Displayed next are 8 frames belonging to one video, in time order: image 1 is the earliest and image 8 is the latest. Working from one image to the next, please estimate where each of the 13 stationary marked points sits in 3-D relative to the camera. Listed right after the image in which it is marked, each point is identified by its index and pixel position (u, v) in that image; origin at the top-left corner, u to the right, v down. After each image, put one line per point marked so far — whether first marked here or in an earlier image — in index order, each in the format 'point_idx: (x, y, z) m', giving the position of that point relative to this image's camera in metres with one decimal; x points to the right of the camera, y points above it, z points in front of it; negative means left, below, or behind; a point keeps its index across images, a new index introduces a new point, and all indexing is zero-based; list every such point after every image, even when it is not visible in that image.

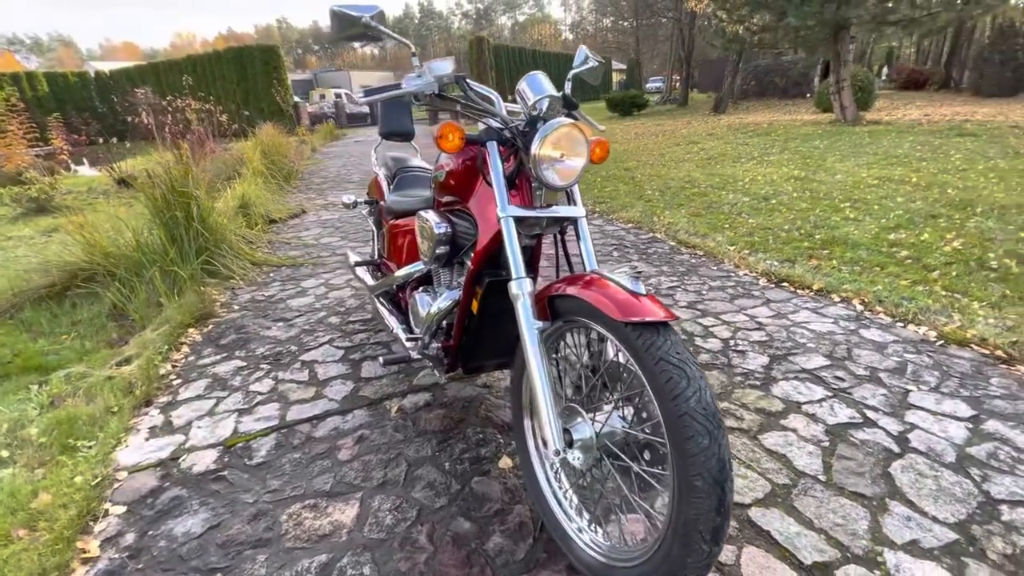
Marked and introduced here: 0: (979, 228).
0: (+4.7, +0.6, +4.9) m
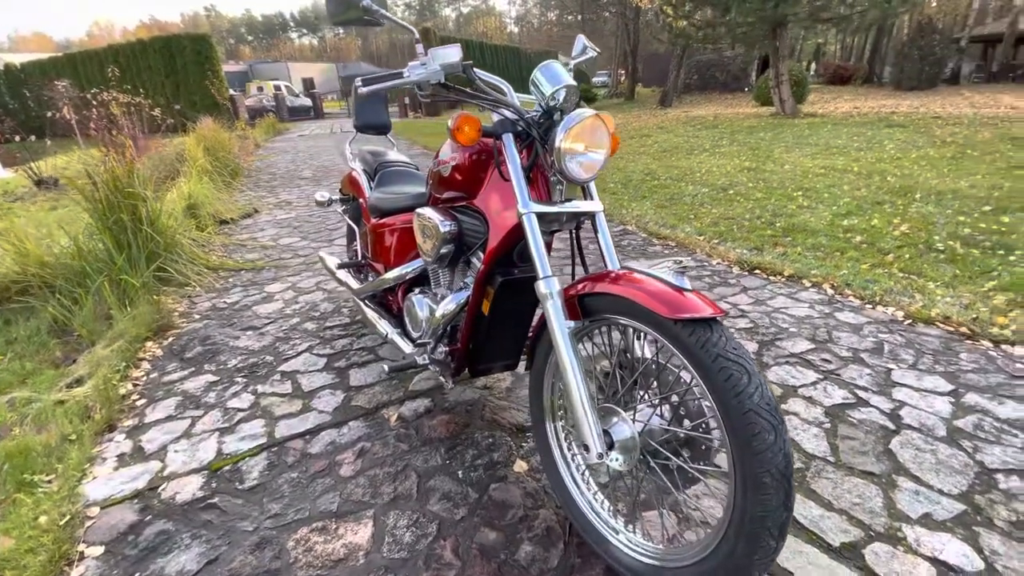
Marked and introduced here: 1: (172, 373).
0: (+4.4, +0.8, +5.3) m
1: (-2.1, -0.5, +3.0) m
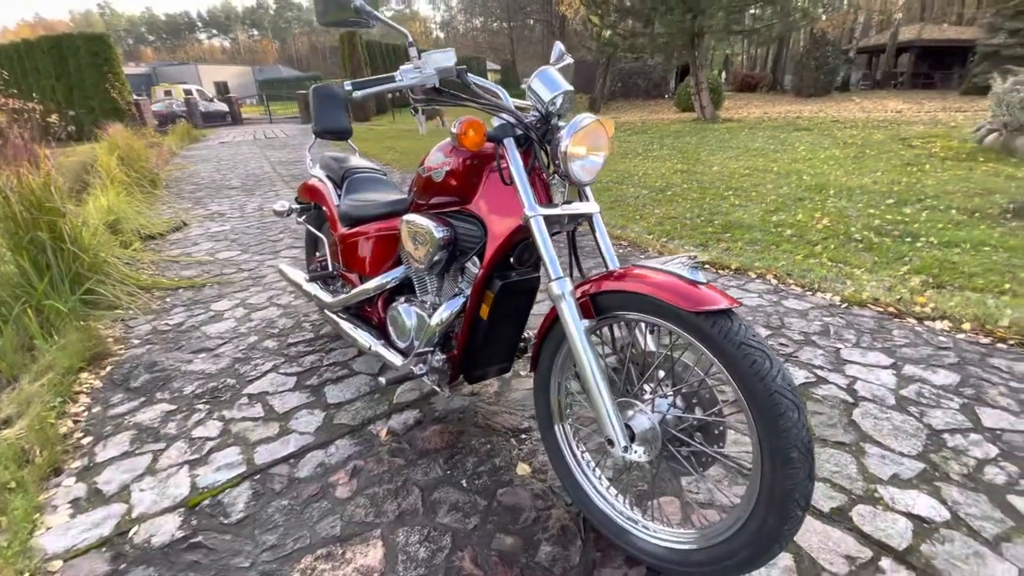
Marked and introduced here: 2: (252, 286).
0: (+3.9, +1.0, +5.8) m
1: (-2.2, -0.7, +2.7) m
2: (-2.3, 0.0, +4.3) m
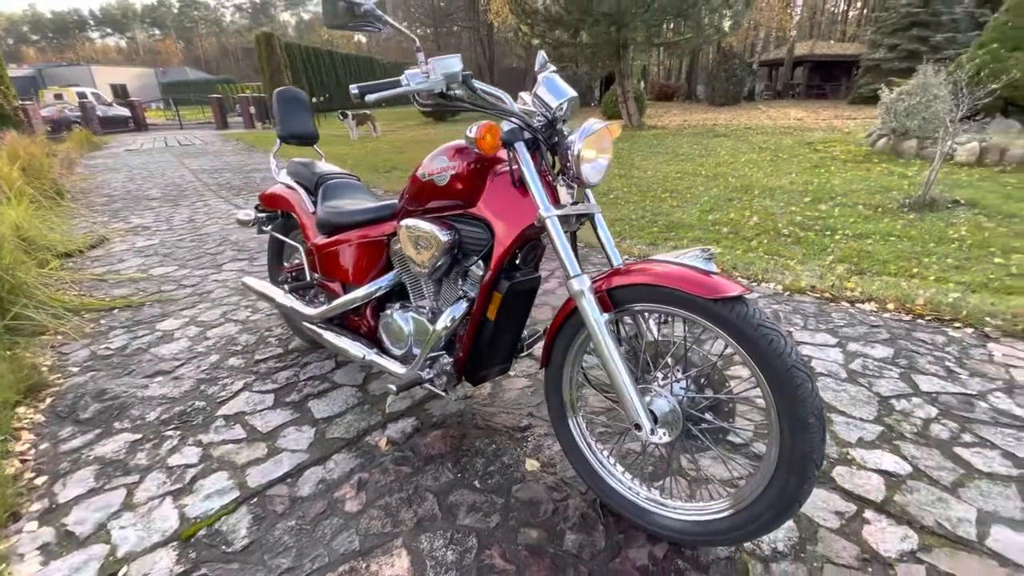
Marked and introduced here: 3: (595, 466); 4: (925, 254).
0: (+3.3, +1.1, +6.4) m
1: (-2.2, -0.8, +2.4) m
2: (-2.6, -0.1, +4.0) m
3: (+0.3, -0.7, +1.9) m
4: (+3.8, +0.3, +4.5) m
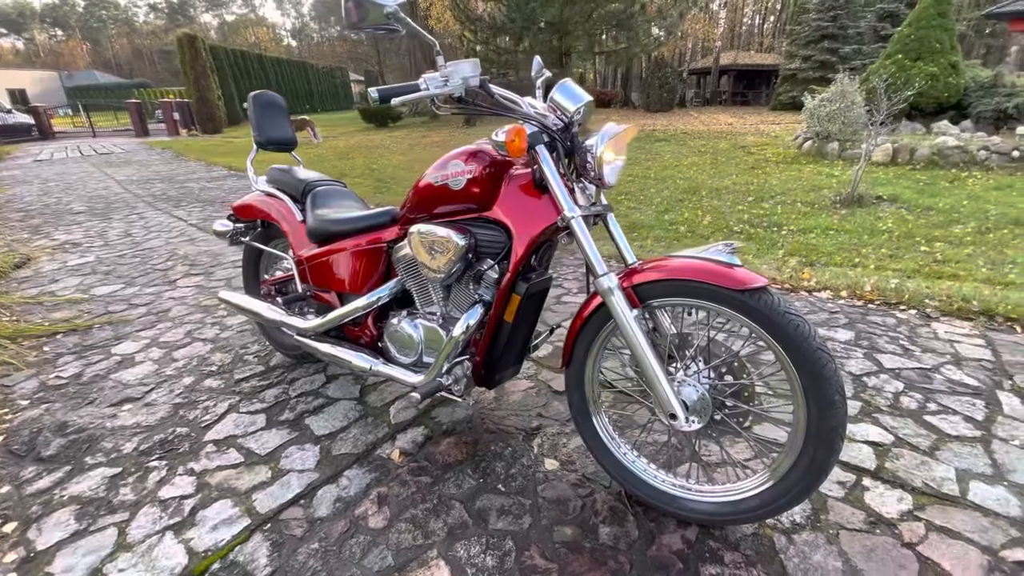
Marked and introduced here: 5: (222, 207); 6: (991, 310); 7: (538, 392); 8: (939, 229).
0: (+2.8, +1.1, +6.8) m
1: (-2.1, -0.9, +2.2) m
2: (-2.7, -0.3, +3.7) m
3: (+0.4, -0.7, +1.9) m
4: (+3.6, +0.4, +5.0) m
5: (-4.1, +1.2, +6.9) m
6: (+3.3, -0.1, +3.3) m
7: (+0.1, -0.6, +2.7) m
8: (+4.6, +0.6, +5.3) m
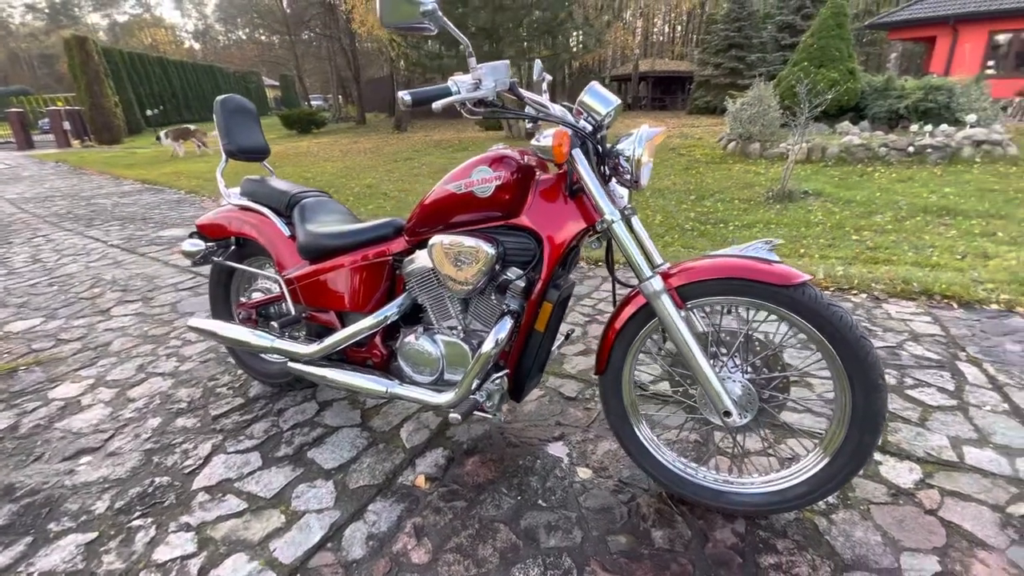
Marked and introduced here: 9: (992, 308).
0: (+2.2, +1.2, +7.1) m
1: (-2.0, -1.0, +1.8) m
2: (-2.8, -0.5, +3.2) m
3: (+0.6, -0.7, +1.9) m
4: (+3.2, +0.6, +5.4) m
5: (-4.7, +0.8, +6.2) m
6: (+3.2, 0.0, +3.7) m
7: (+0.2, -0.6, +2.6) m
8: (+4.2, +0.8, +5.8) m
9: (+3.5, -0.1, +3.5) m
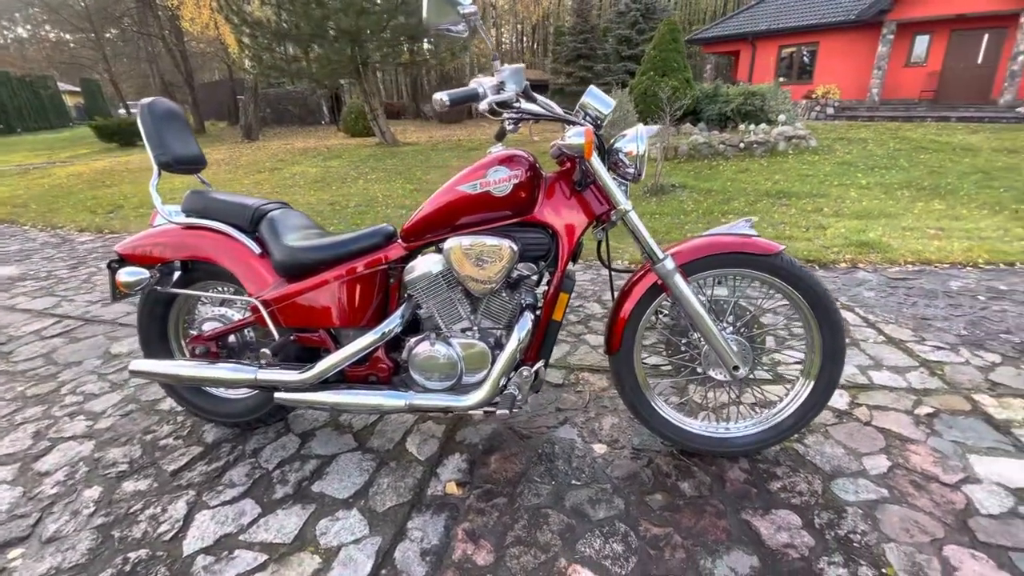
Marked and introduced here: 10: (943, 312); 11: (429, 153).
0: (+0.7, +1.3, +7.5) m
1: (-1.7, -1.2, +1.4) m
2: (-2.9, -0.8, +2.6) m
3: (+0.7, -0.6, +2.2) m
4: (+2.2, +0.8, +6.2) m
5: (-5.6, +0.2, +4.9) m
6: (+2.7, +0.3, +4.6) m
7: (+0.2, -0.6, +2.7) m
8: (+3.0, +1.2, +6.9) m
9: (+3.0, +0.2, +4.4) m
10: (+3.0, -0.2, +3.4) m
11: (-2.1, +3.5, +12.7) m
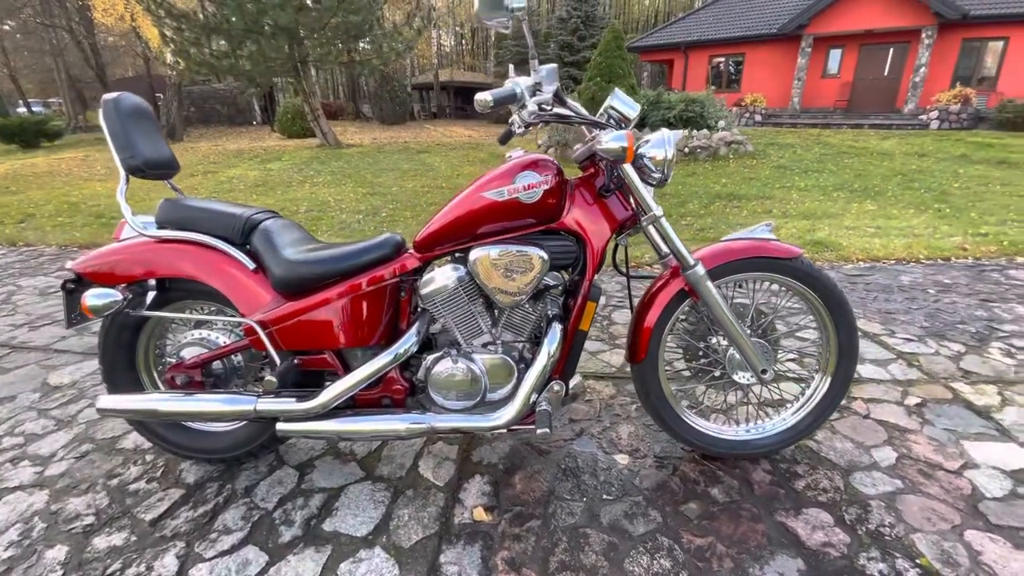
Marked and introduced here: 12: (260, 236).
0: (+0.1, +1.3, +7.5) m
1: (-1.5, -1.3, +1.1) m
2: (-2.8, -0.9, +2.1) m
3: (+0.8, -0.6, +2.2) m
4: (+1.8, +0.8, +6.3) m
5: (-5.8, 0.0, +4.1) m
6: (+2.5, +0.3, +4.8) m
7: (+0.2, -0.6, +2.6) m
8: (+2.5, +1.2, +7.1) m
9: (+2.8, +0.2, +4.7) m
10: (+3.0, -0.1, +3.7) m
11: (-3.4, +3.3, +12.3) m
12: (-1.1, +0.2, +2.0) m
